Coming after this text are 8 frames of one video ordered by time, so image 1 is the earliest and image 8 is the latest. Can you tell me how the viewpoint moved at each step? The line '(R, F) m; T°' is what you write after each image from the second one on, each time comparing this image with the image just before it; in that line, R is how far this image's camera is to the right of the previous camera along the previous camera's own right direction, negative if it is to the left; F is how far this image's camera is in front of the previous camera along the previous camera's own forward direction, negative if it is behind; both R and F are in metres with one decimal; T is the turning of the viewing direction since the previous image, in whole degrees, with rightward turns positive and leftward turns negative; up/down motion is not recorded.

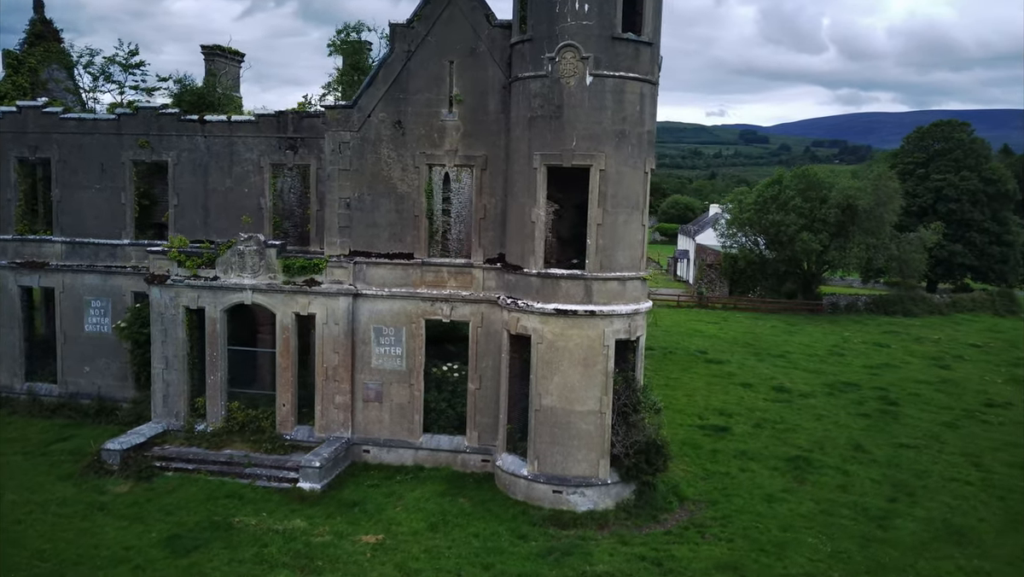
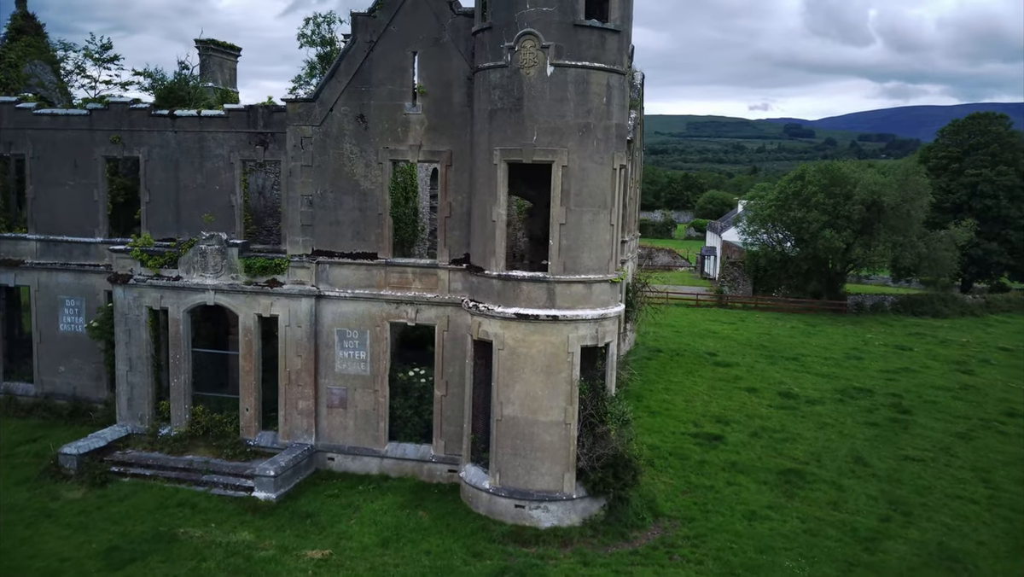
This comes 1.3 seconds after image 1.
(+1.3, +0.8) m; -3°
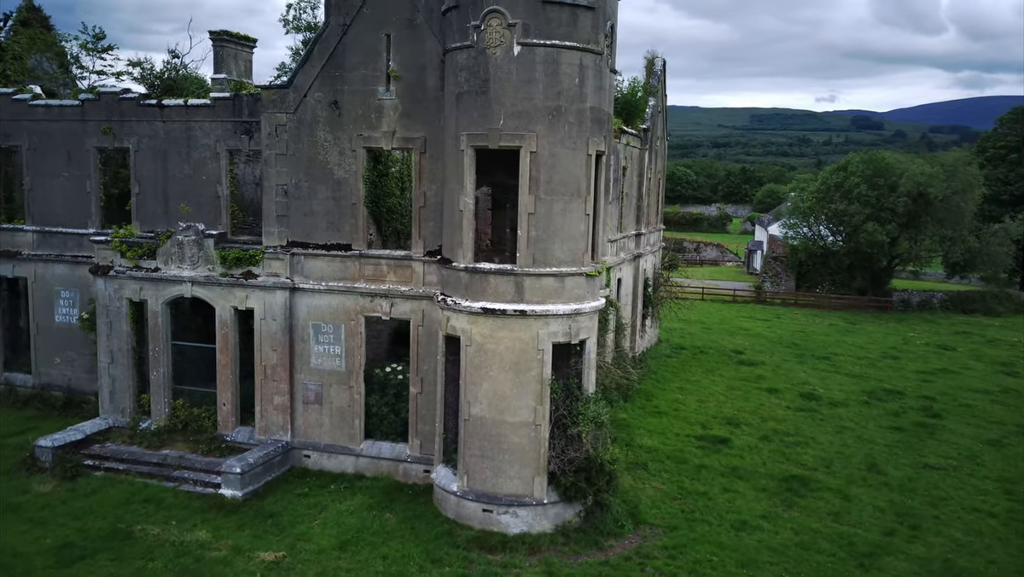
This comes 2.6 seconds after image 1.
(+1.3, +0.7) m; -4°
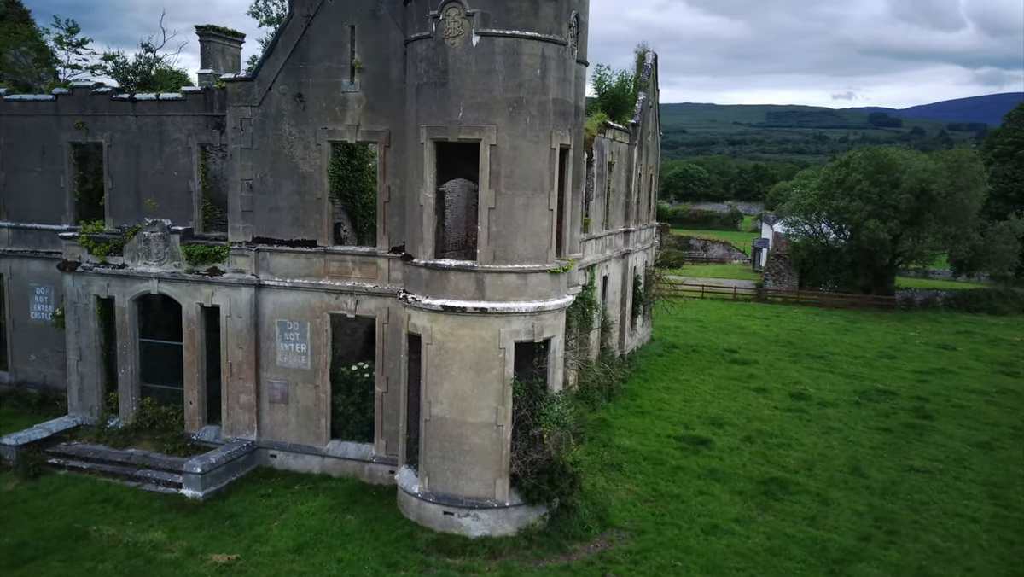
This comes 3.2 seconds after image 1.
(+0.8, +0.3) m; -1°
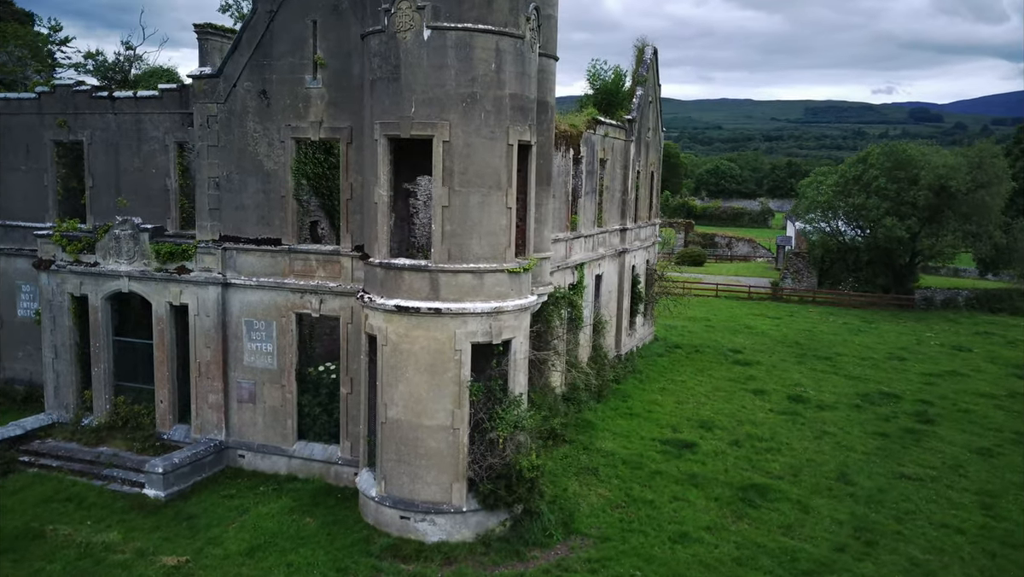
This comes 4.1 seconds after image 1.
(+1.1, +0.3) m; -2°
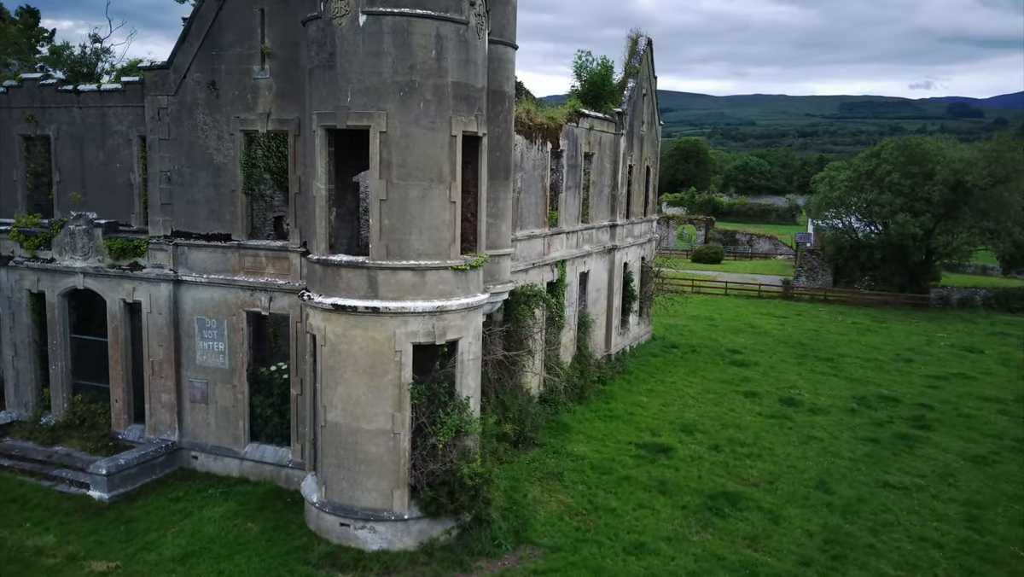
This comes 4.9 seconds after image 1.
(+1.2, +0.6) m; -2°
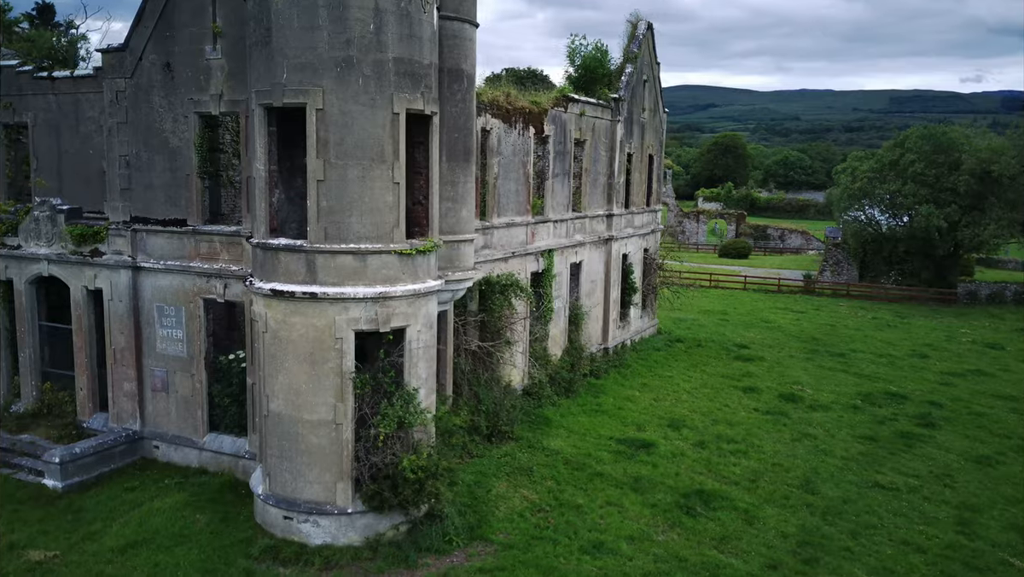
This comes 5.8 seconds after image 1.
(+1.2, +0.6) m; -3°
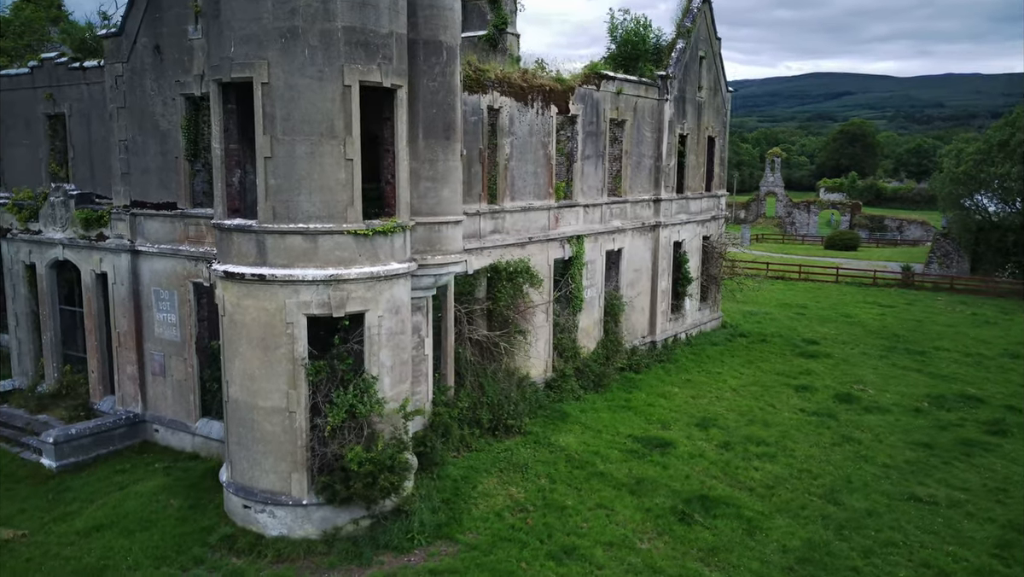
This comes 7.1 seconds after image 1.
(+2.0, +0.9) m; -8°
